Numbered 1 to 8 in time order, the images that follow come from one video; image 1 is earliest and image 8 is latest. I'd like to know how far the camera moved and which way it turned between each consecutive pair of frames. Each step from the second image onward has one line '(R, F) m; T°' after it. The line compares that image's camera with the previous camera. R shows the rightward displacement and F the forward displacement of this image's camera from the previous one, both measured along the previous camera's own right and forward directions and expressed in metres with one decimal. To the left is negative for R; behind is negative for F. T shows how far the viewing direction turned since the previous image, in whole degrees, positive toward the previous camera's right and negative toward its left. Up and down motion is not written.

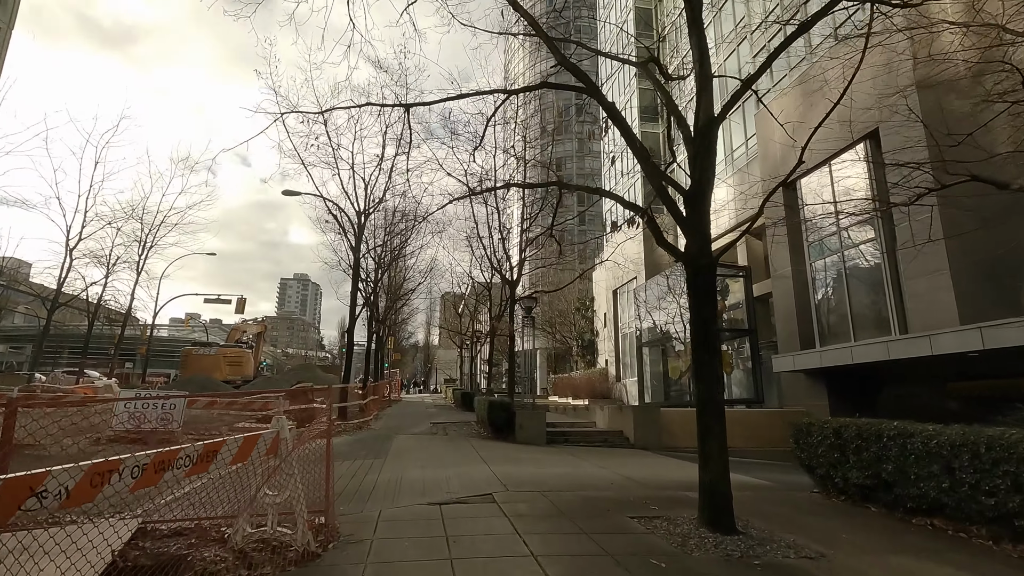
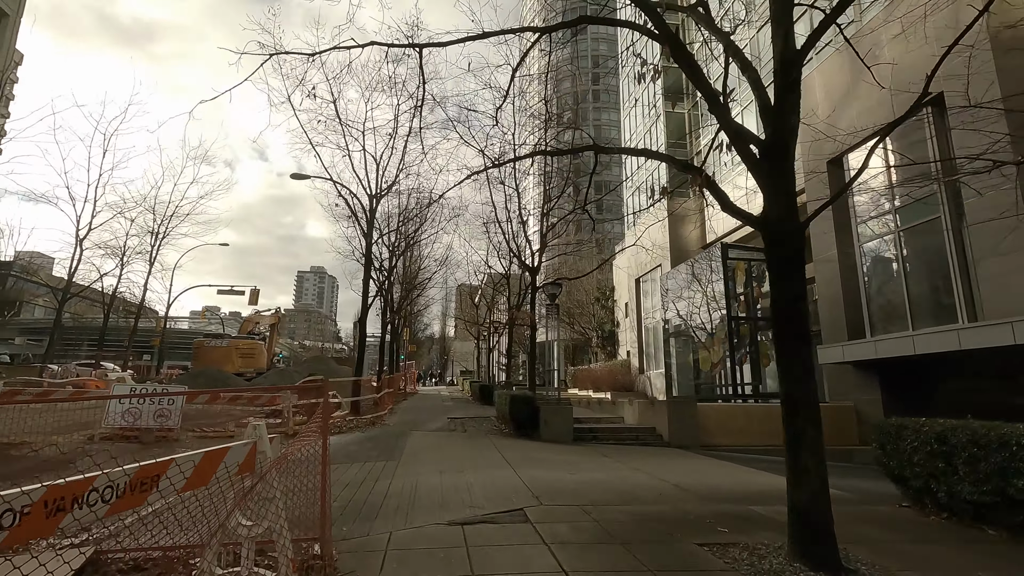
(-0.2, +1.0) m; -2°
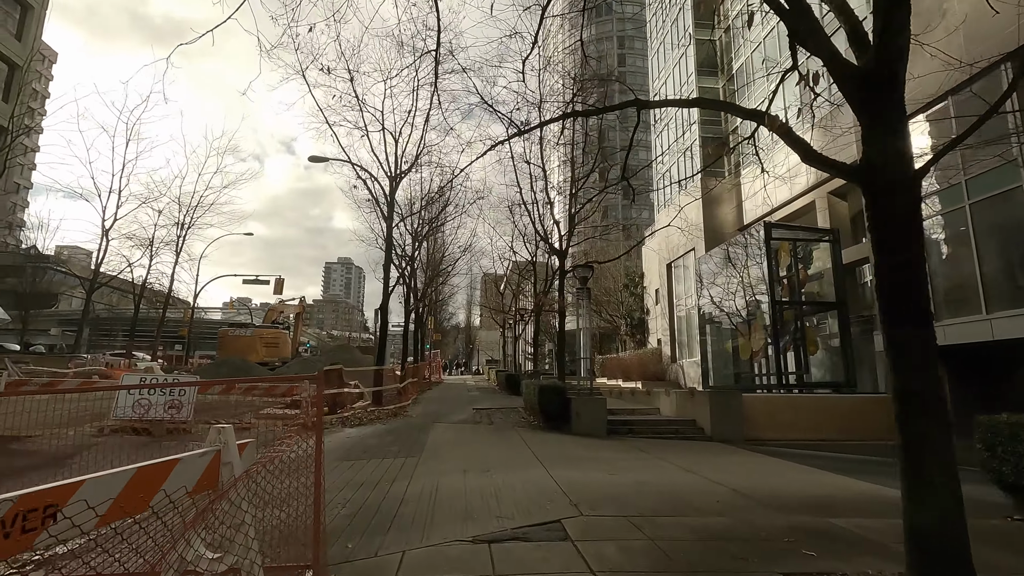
(-0.1, +0.8) m; -3°
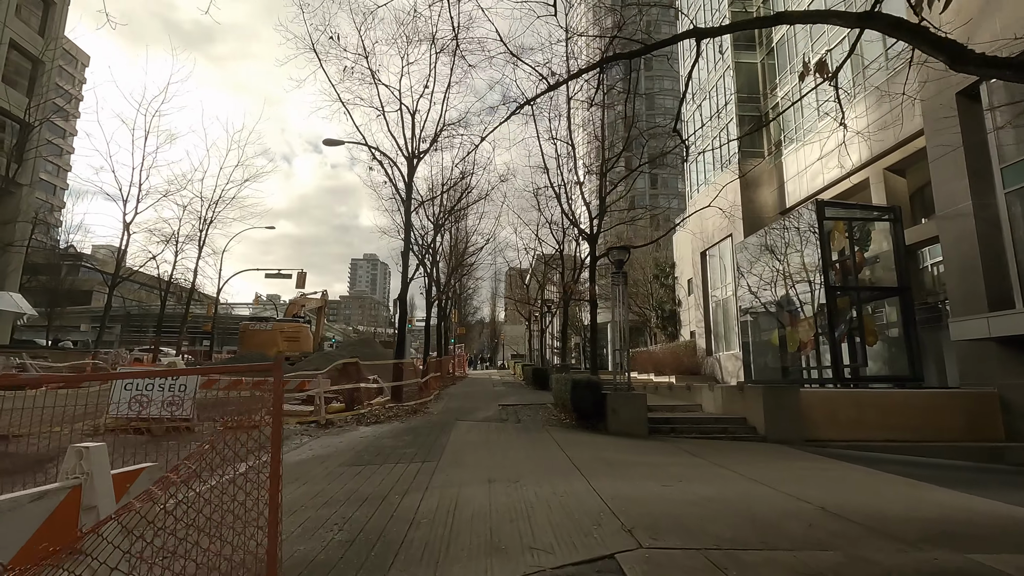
(-0.1, +1.0) m; -3°
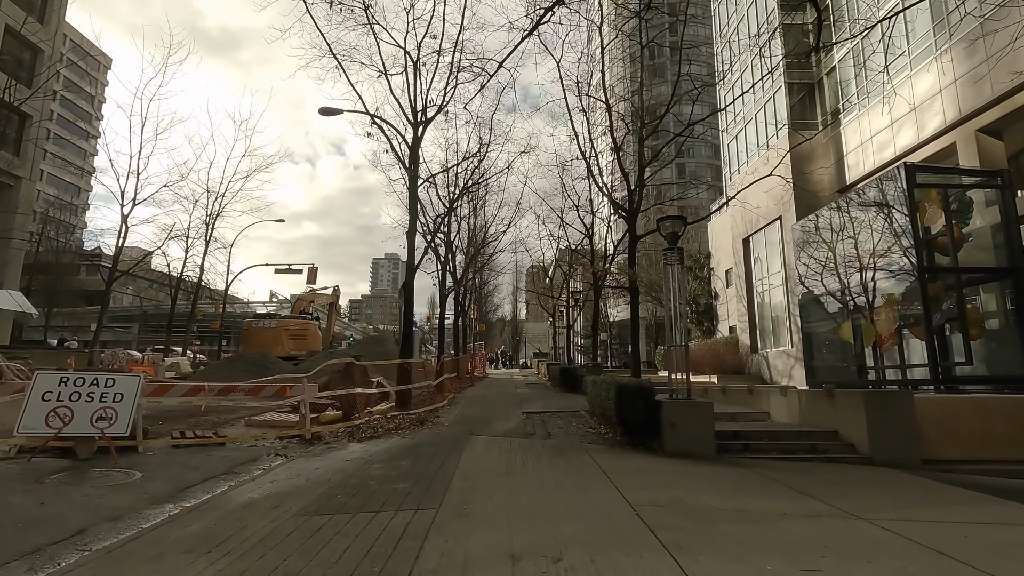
(-0.1, +2.1) m; -2°
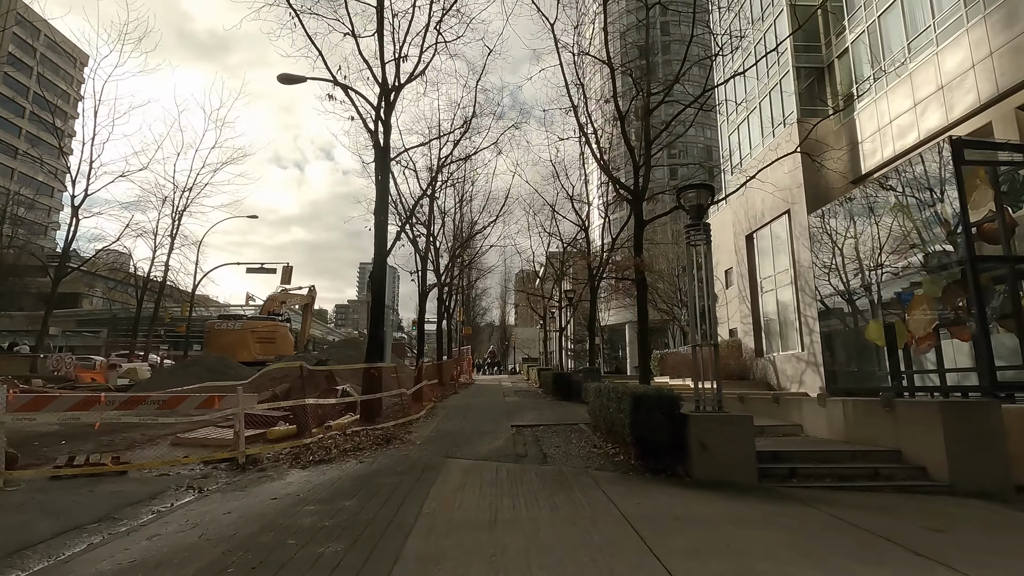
(0.0, +1.7) m; +1°
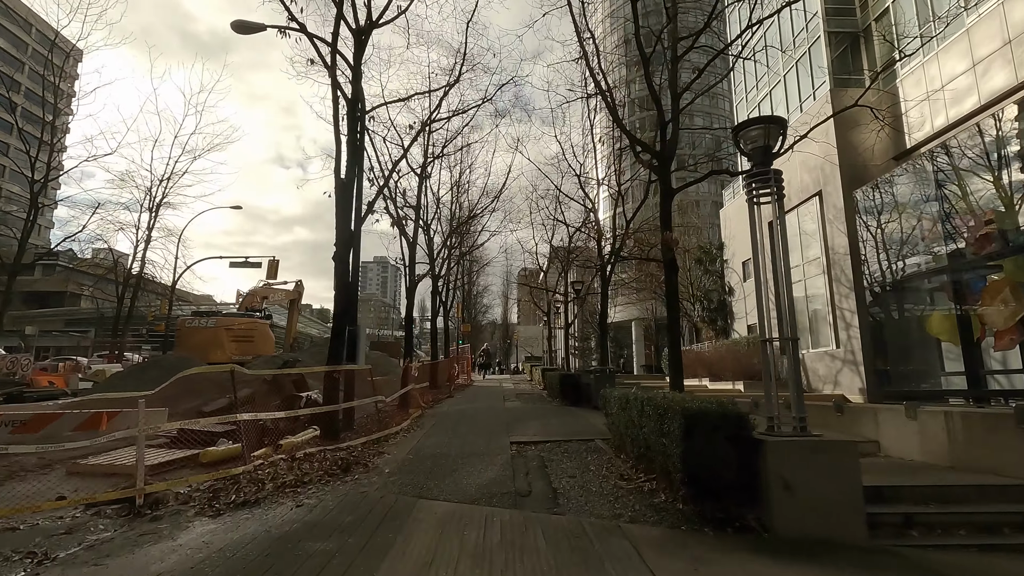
(+0.1, +1.9) m; 0°
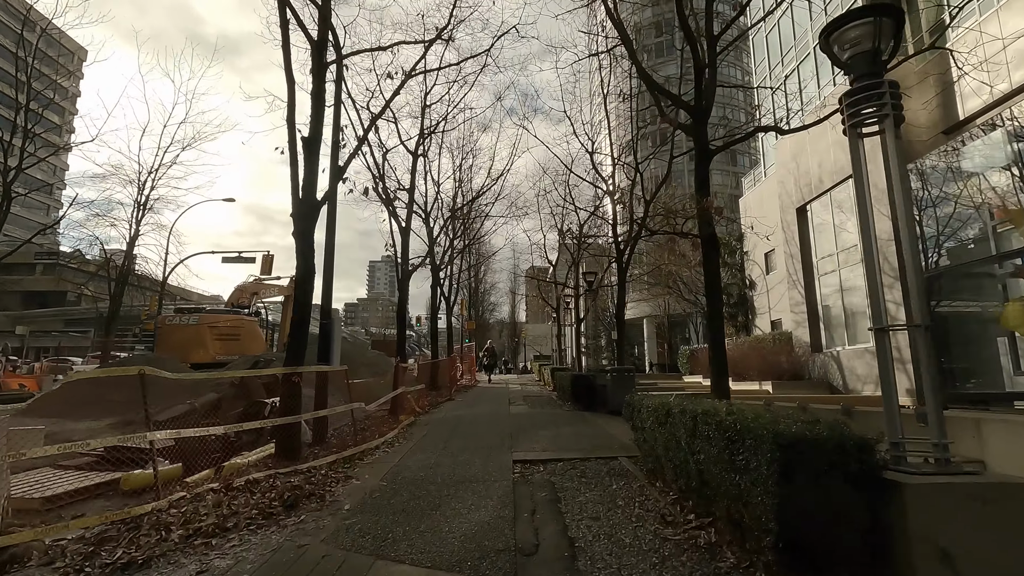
(+0.1, +1.5) m; -1°
